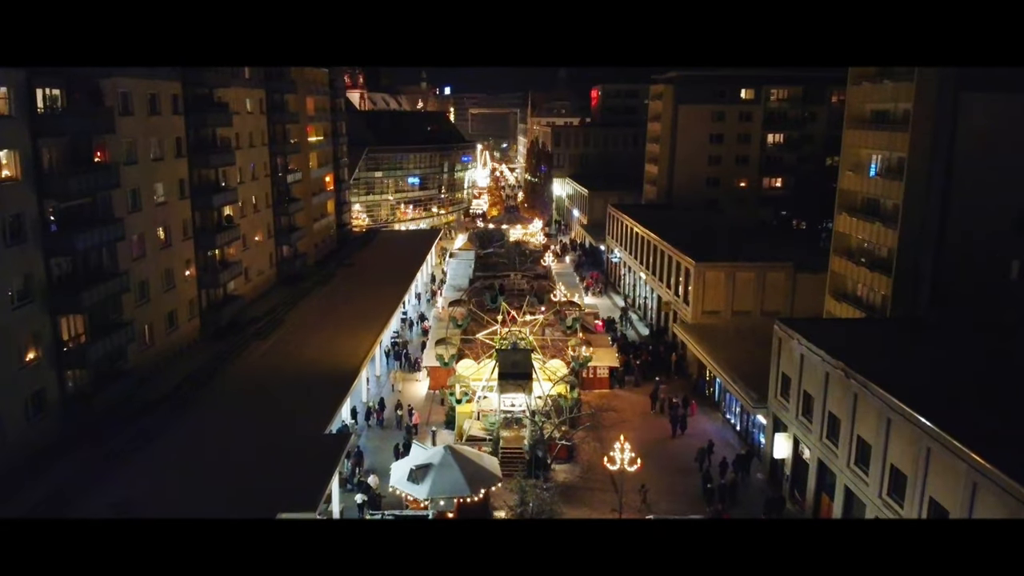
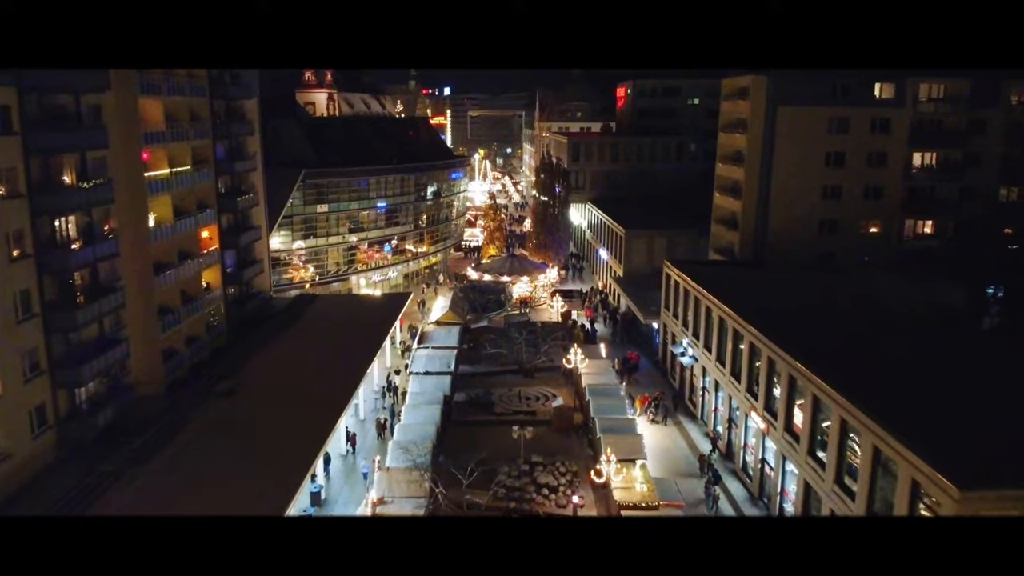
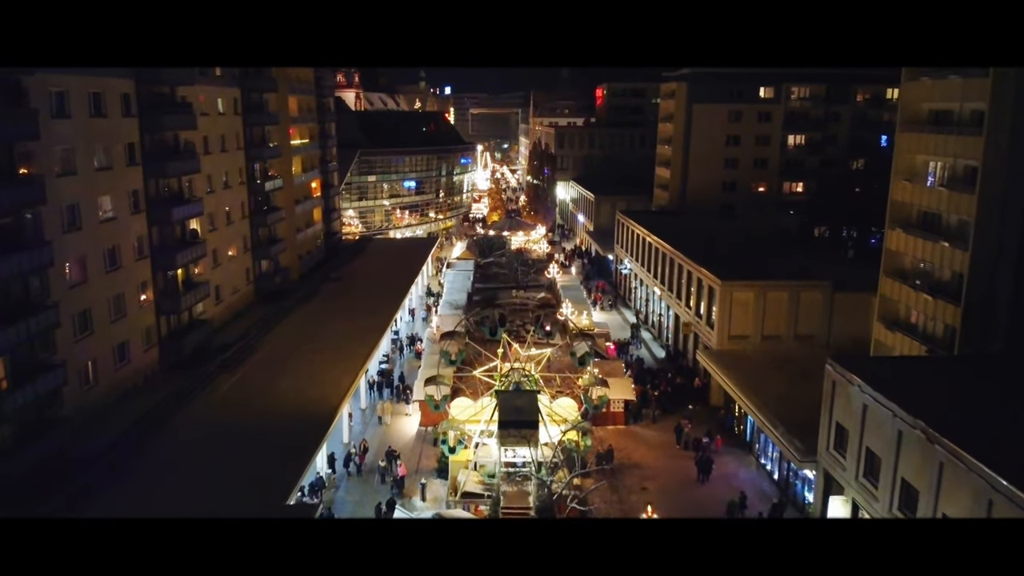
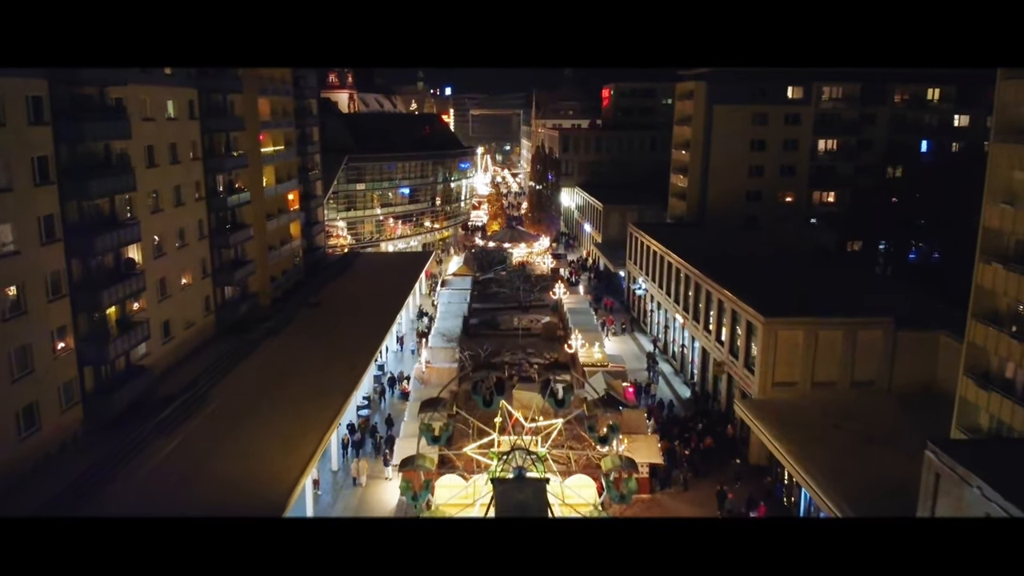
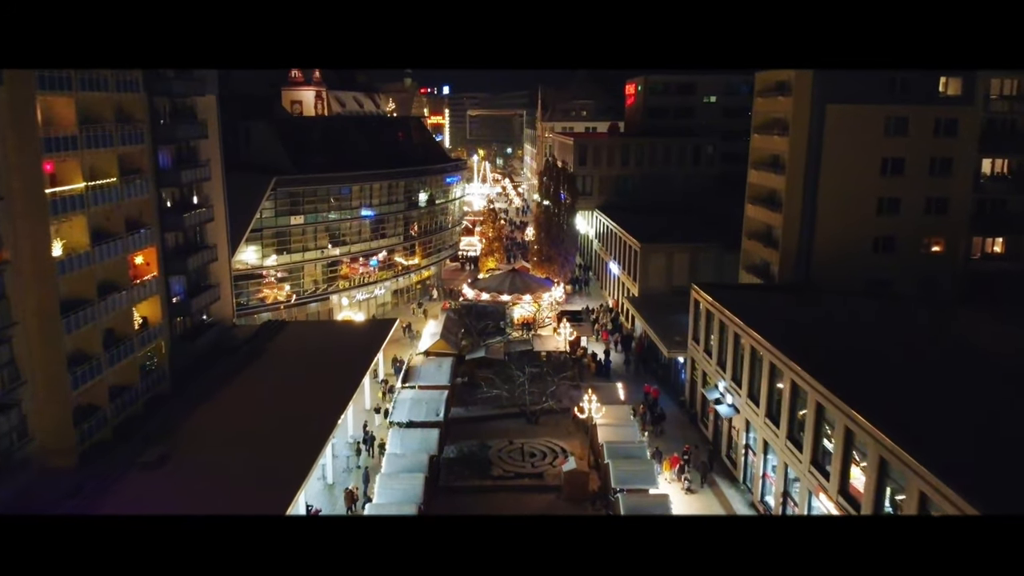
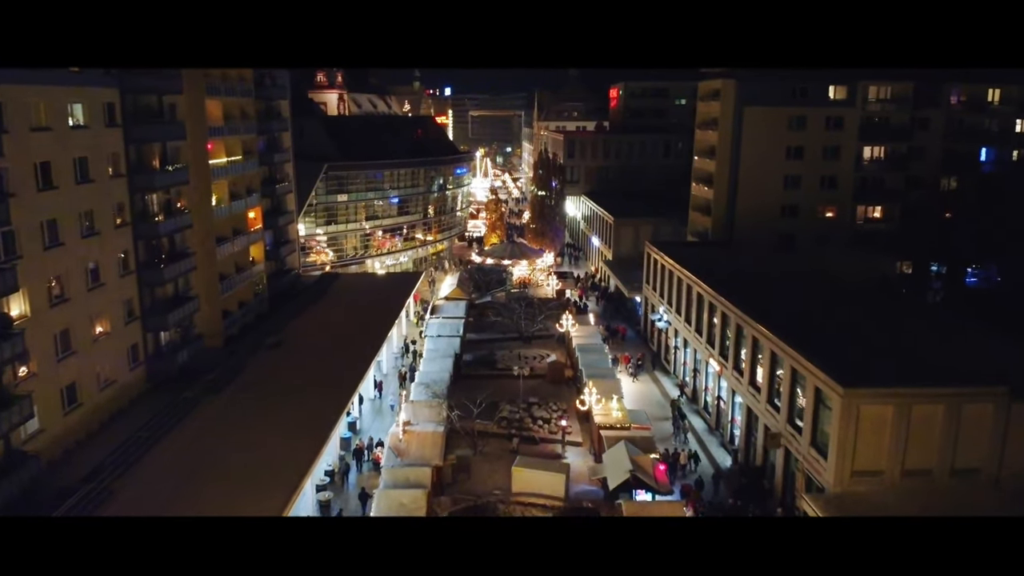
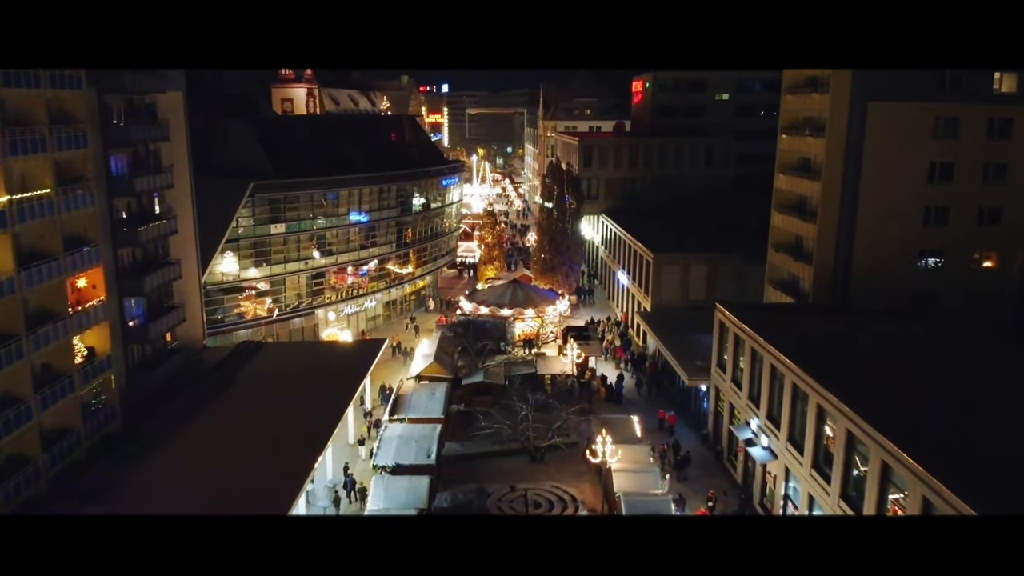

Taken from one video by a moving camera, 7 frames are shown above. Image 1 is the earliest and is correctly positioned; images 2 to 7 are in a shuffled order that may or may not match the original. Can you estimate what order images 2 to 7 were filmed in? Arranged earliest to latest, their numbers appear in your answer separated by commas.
3, 4, 6, 2, 5, 7
